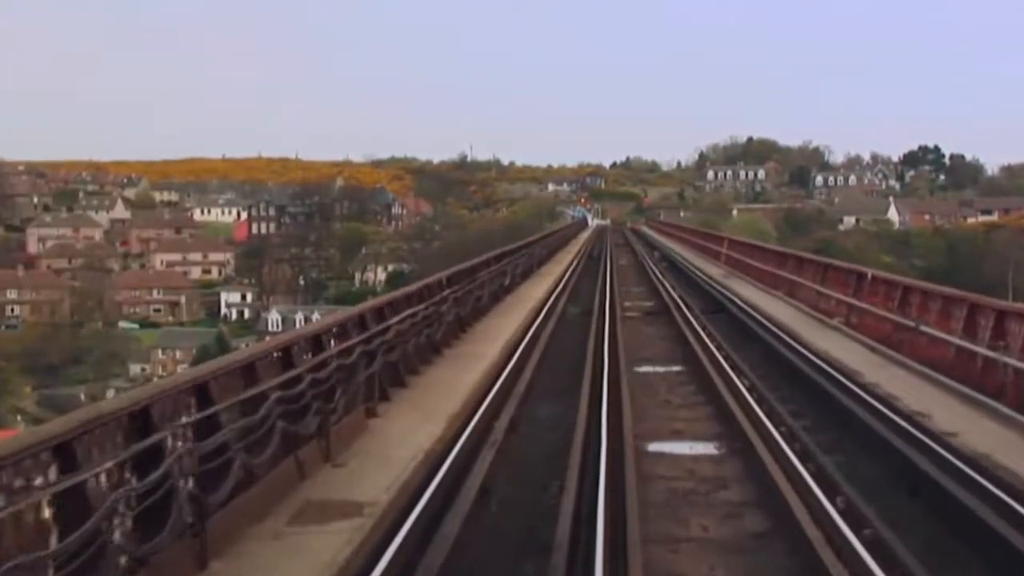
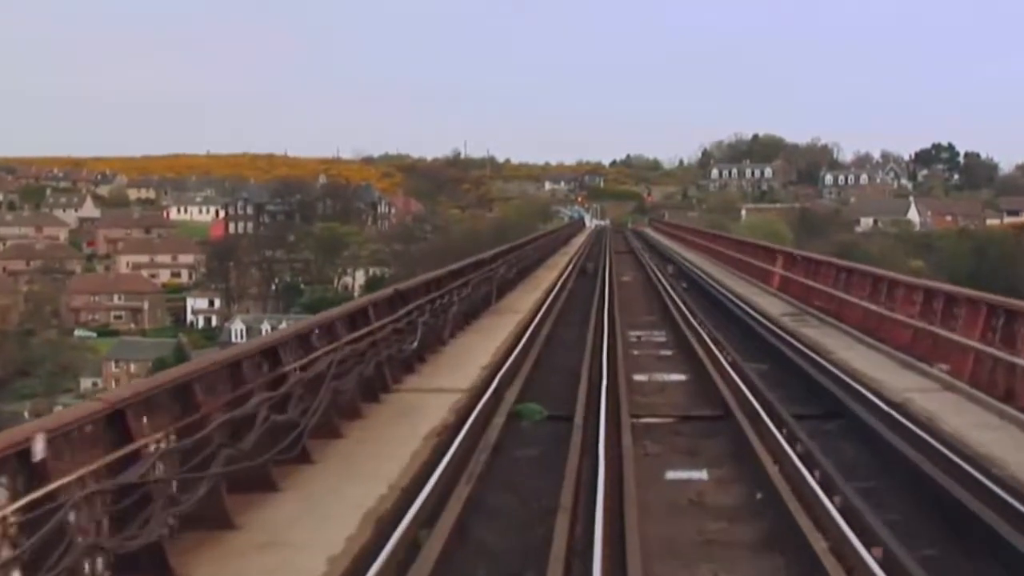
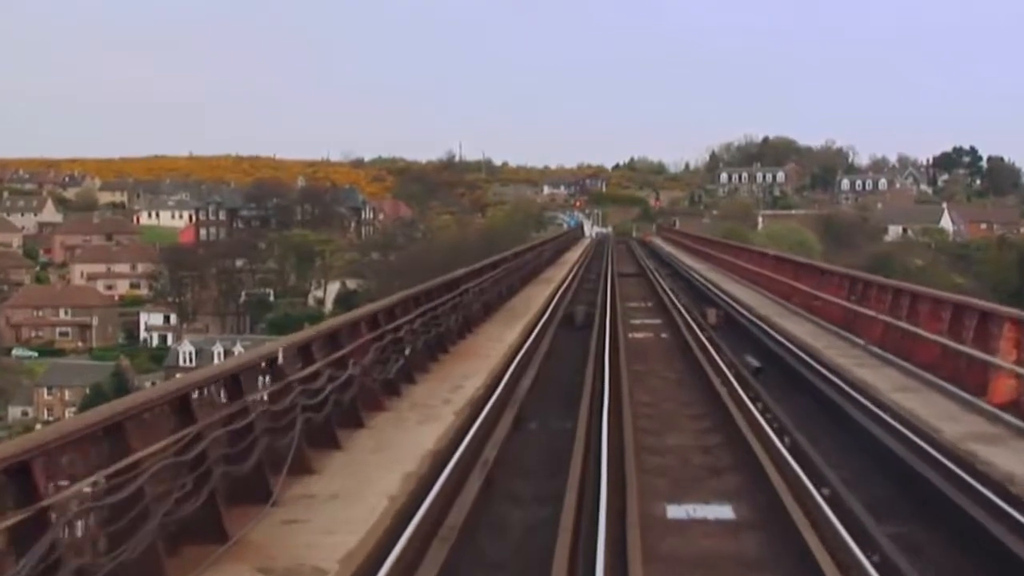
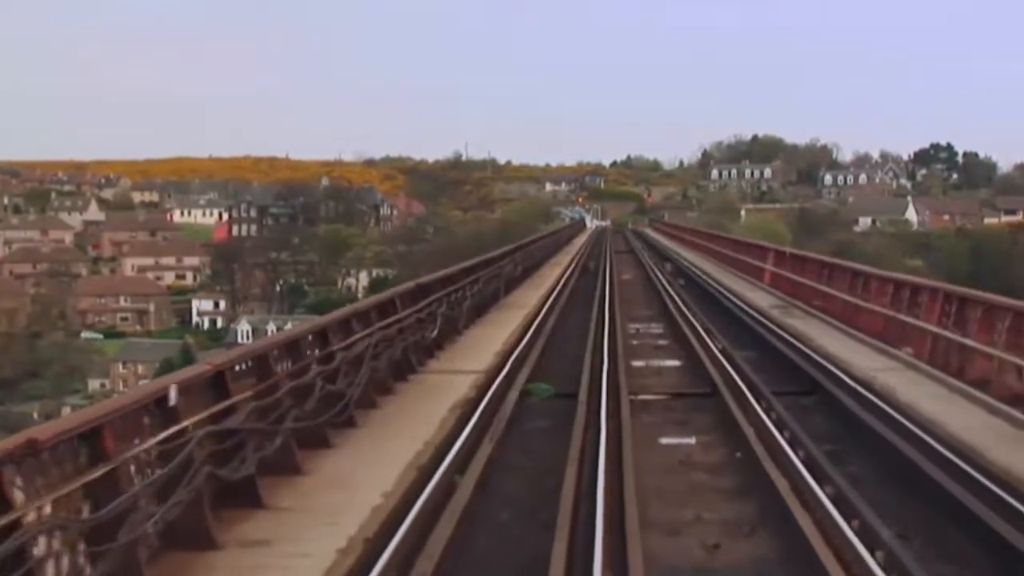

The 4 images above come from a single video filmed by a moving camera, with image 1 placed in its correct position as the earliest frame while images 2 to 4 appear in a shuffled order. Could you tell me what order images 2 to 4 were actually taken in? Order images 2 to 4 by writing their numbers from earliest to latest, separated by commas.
4, 2, 3
